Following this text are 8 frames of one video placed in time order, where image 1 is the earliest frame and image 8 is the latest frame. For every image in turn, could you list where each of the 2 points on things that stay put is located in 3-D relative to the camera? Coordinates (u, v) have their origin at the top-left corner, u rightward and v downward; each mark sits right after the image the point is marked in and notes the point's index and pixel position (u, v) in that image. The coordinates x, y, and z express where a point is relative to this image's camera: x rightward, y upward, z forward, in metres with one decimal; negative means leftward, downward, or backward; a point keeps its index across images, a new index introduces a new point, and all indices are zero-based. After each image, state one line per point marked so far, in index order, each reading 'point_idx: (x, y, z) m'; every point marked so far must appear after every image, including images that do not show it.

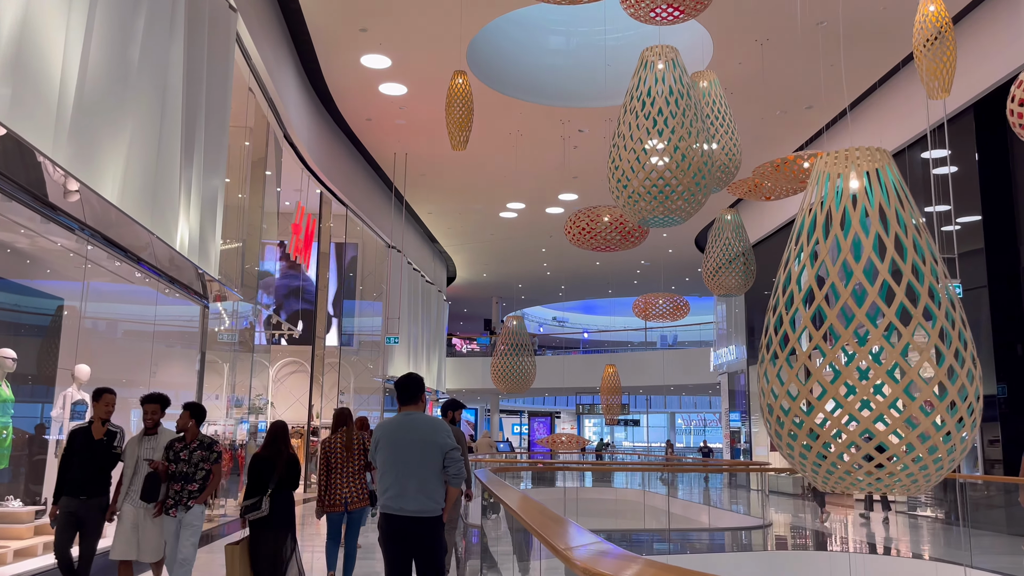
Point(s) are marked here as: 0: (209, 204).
0: (-2.2, +0.6, +5.9) m
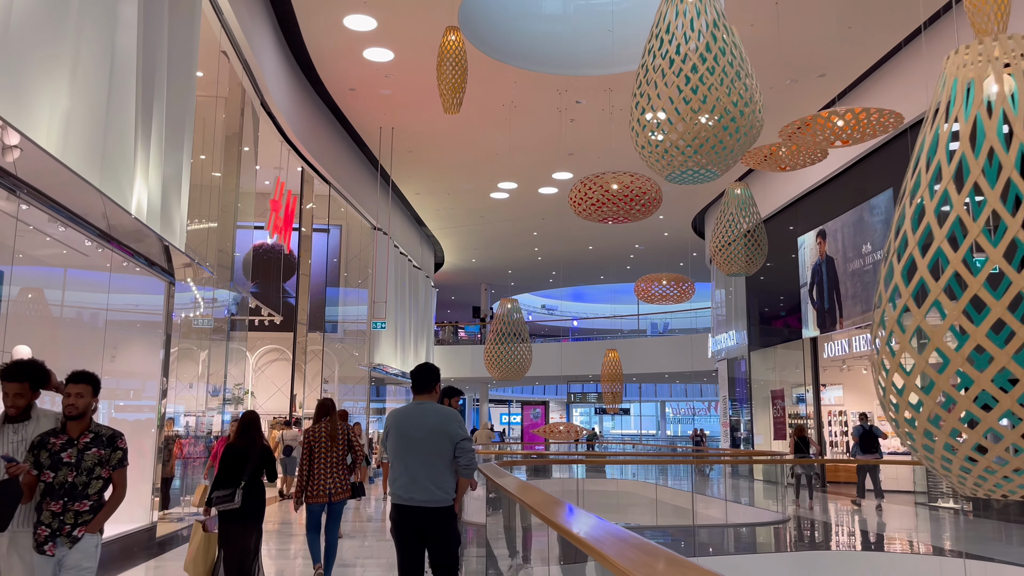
0: (-2.2, +0.8, +5.3) m
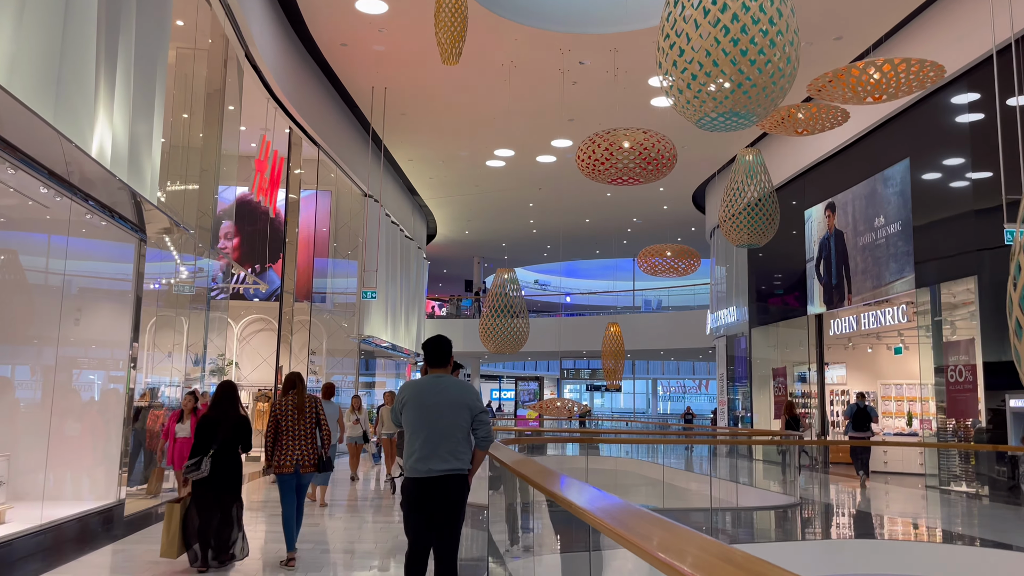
0: (-2.2, +1.1, +4.8) m
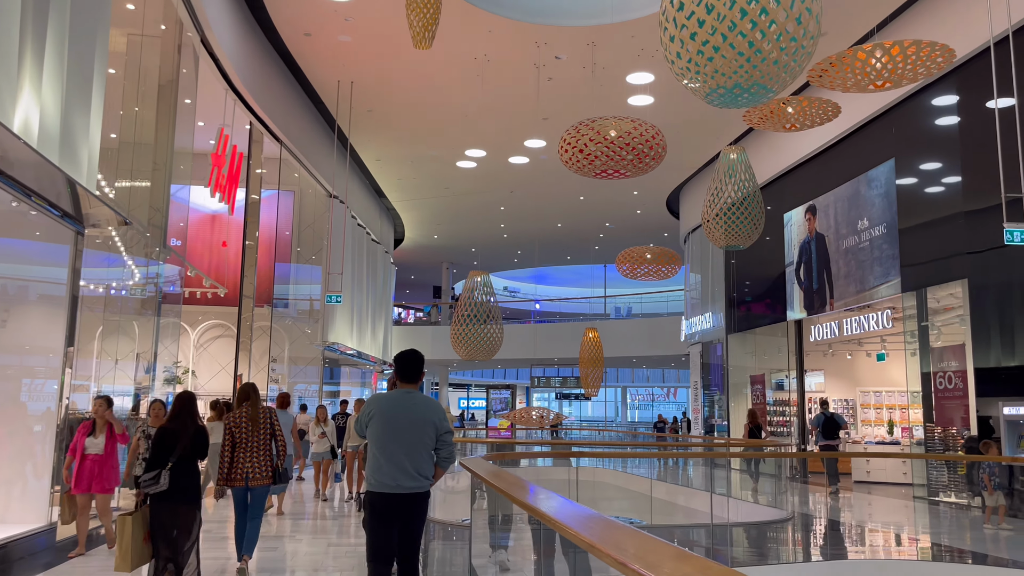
0: (-2.3, +1.1, +4.3) m
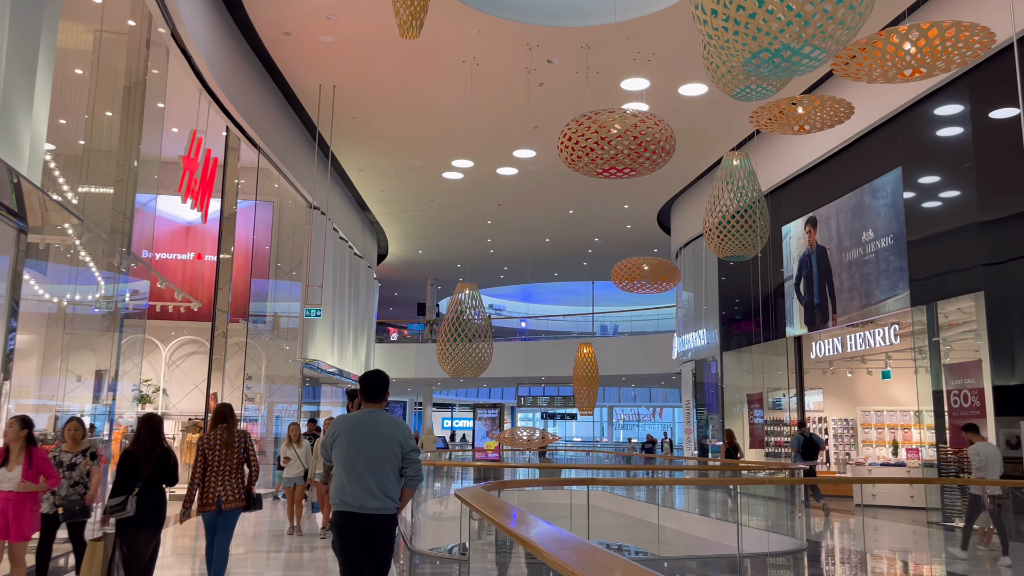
0: (-2.3, +1.0, +3.8) m
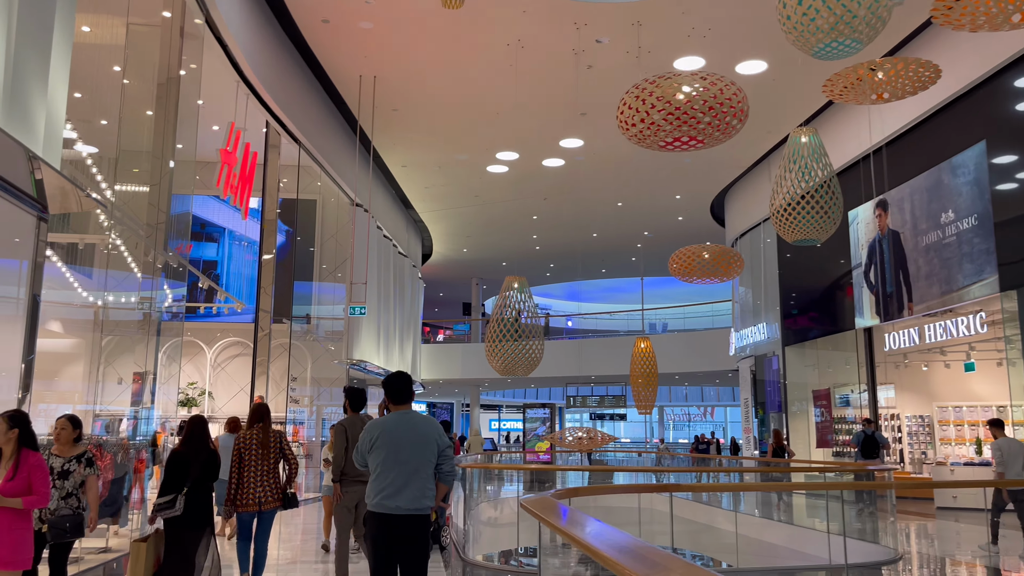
0: (-2.1, +1.1, +3.5) m
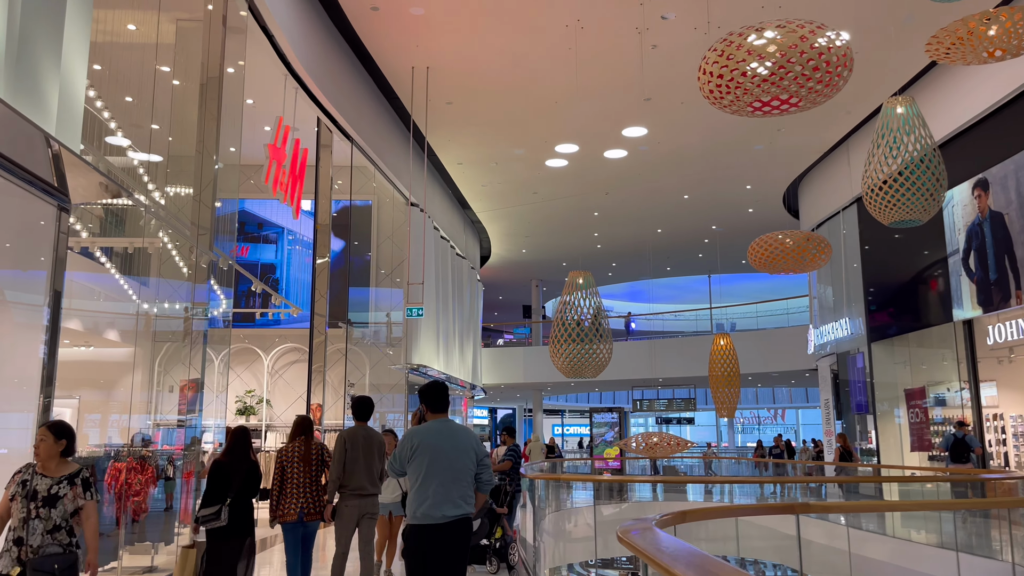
0: (-1.8, +1.1, +3.2) m
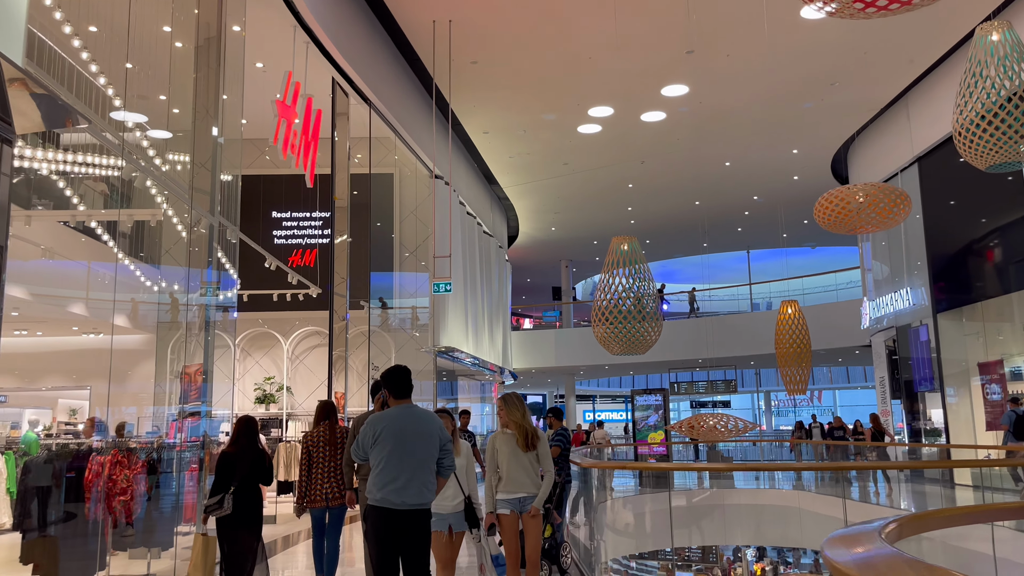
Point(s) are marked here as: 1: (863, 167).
0: (-1.6, +1.3, +2.5) m
1: (+5.2, +1.8, +11.9) m
